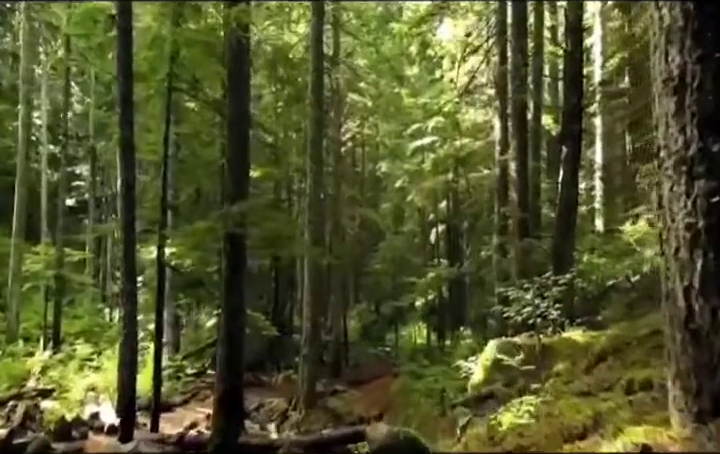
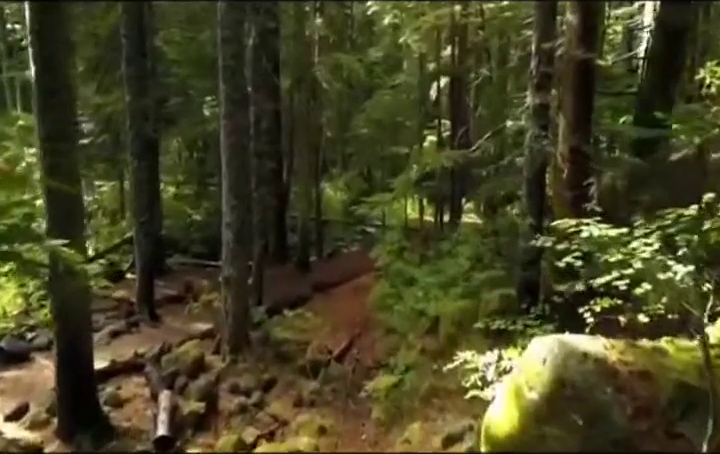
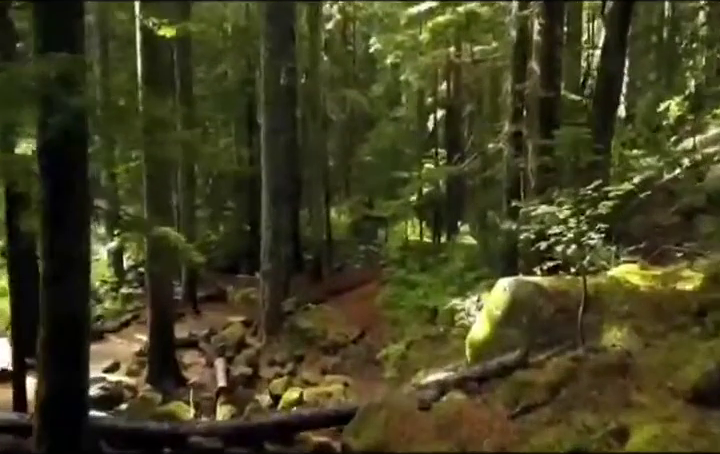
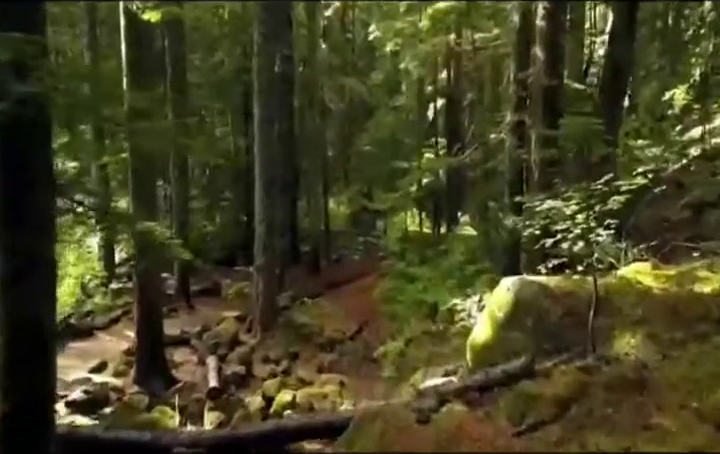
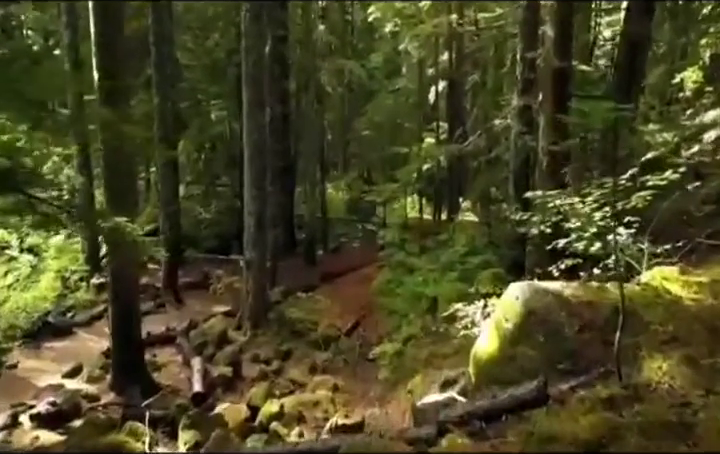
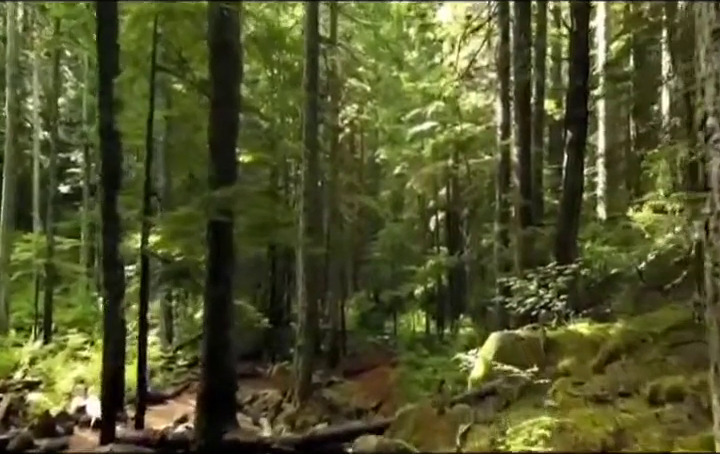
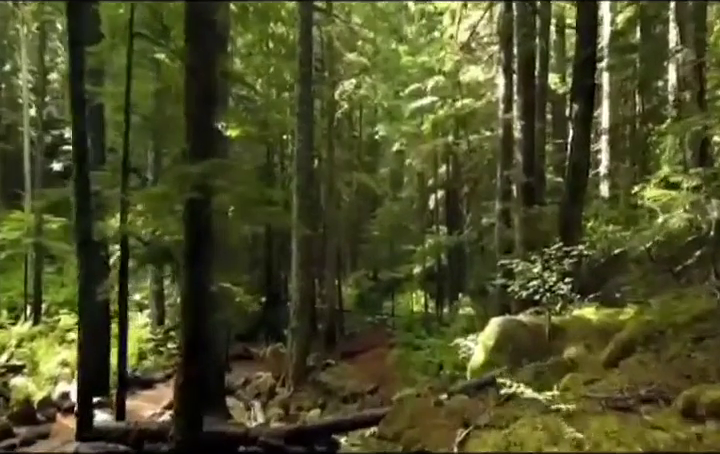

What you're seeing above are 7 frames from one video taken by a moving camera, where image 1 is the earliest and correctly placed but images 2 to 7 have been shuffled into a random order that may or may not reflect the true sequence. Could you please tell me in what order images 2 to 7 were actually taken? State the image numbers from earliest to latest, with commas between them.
6, 7, 3, 4, 5, 2
